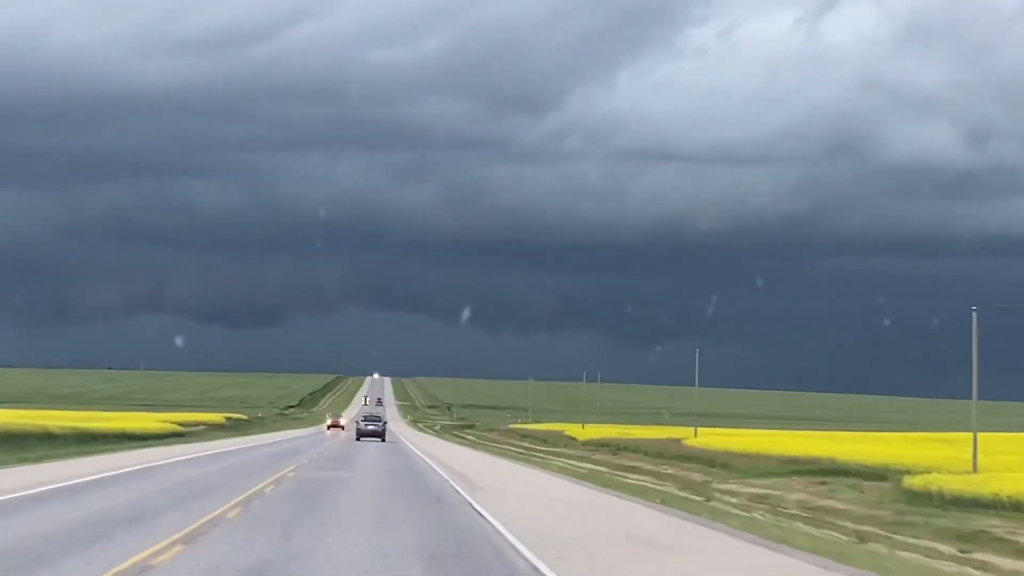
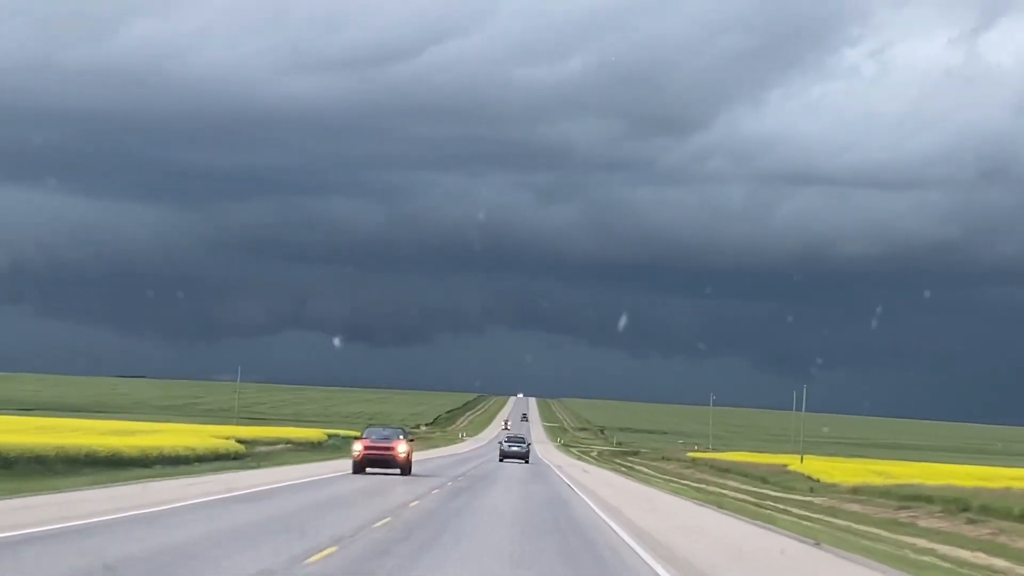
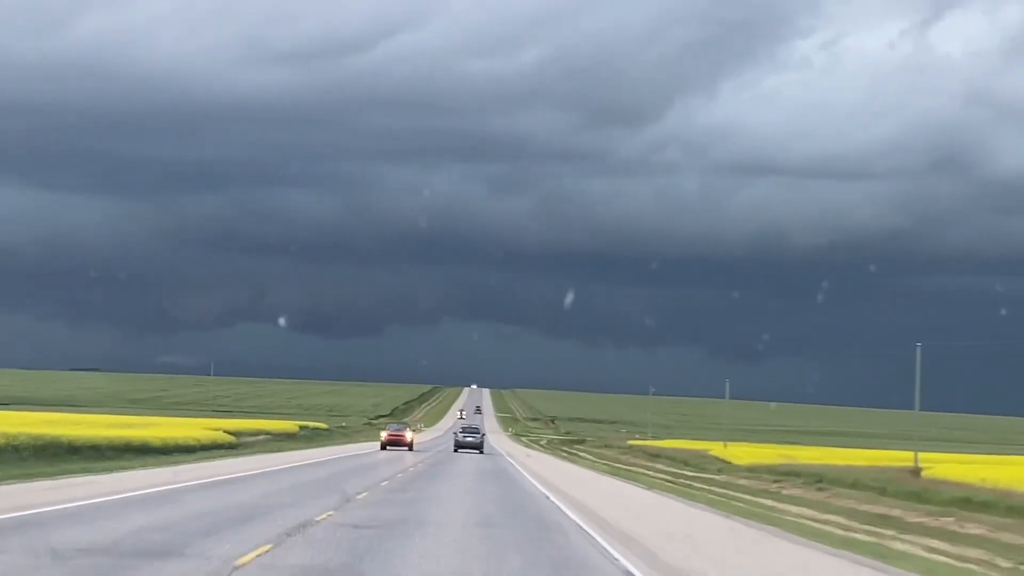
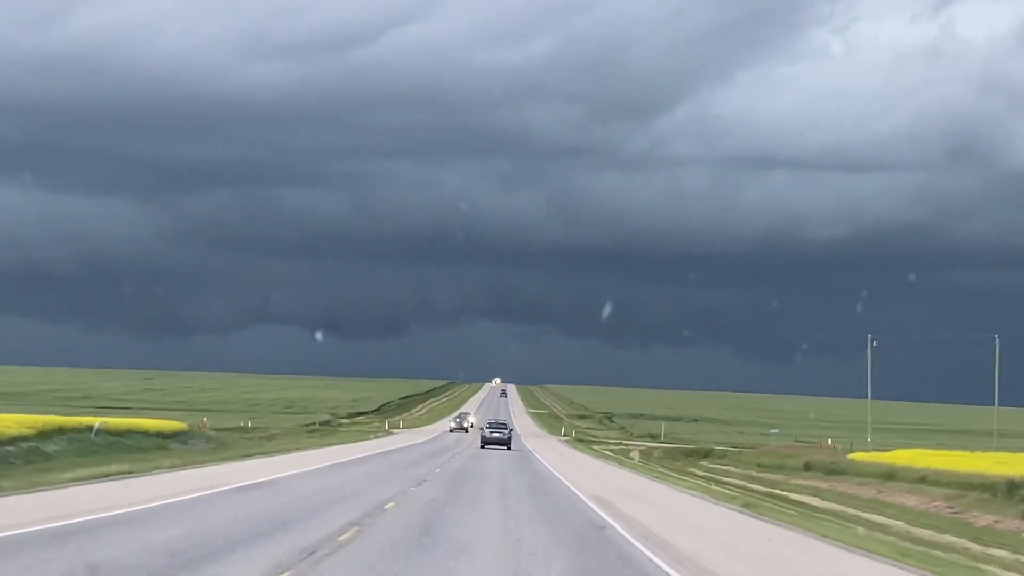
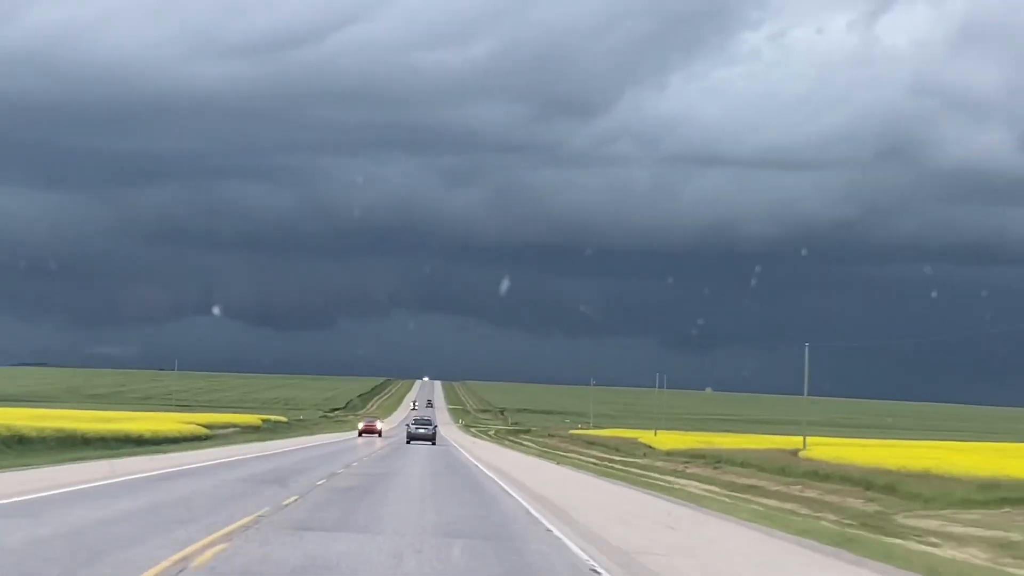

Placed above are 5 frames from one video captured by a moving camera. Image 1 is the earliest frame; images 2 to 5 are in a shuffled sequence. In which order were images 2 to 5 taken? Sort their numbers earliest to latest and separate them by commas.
5, 3, 2, 4
